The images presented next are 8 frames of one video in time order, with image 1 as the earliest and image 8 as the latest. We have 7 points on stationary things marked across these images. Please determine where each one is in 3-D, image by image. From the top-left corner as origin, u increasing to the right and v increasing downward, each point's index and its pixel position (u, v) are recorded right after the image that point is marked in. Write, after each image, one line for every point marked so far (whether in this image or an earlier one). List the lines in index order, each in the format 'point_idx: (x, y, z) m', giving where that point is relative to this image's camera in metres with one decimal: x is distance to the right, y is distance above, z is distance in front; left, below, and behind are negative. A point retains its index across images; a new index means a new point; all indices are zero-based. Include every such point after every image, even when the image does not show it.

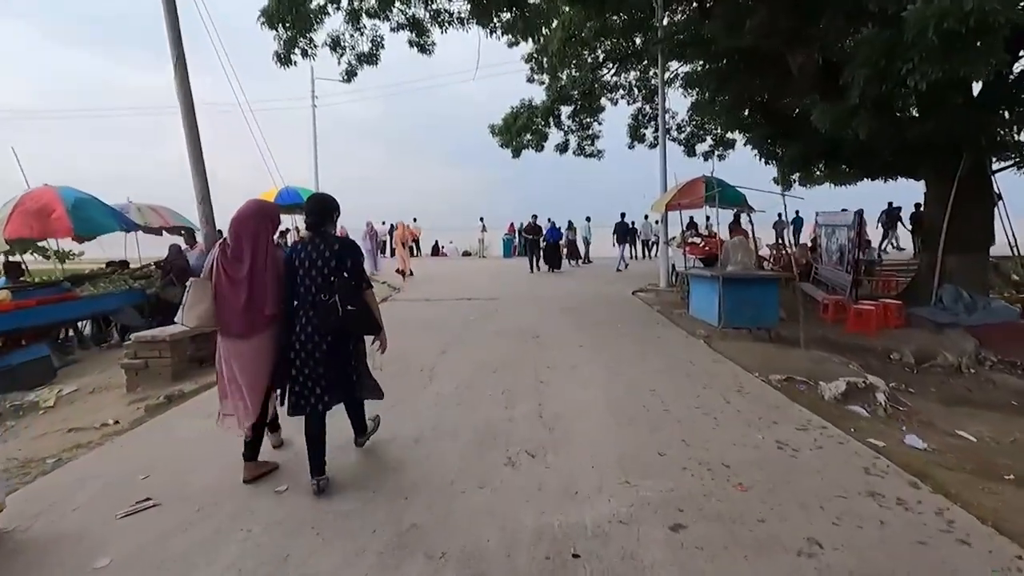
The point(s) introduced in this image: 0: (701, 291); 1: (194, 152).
0: (+3.6, -0.1, +10.1) m
1: (-6.1, +2.6, +10.2) m
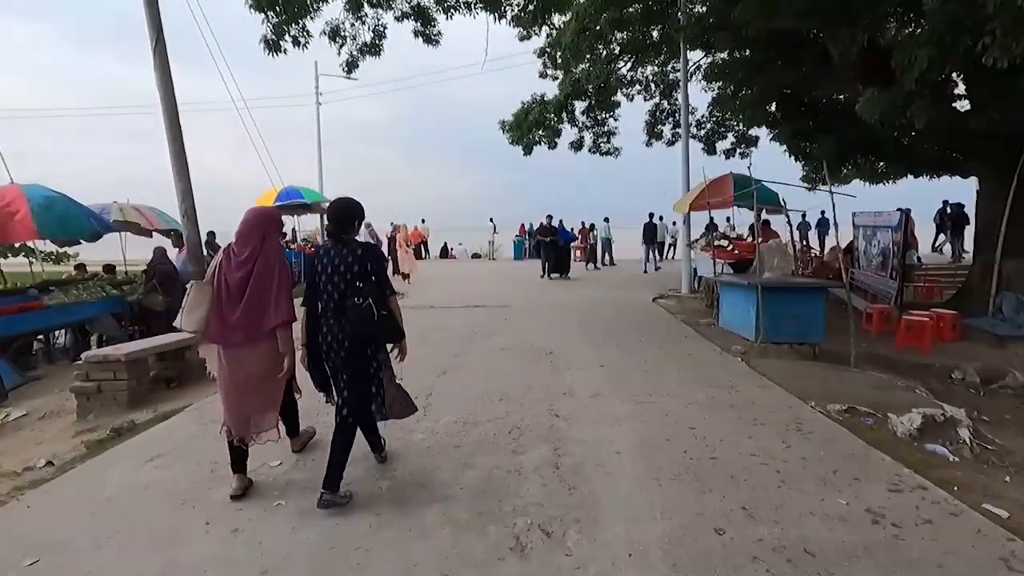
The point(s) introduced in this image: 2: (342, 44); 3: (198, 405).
0: (+3.8, -0.2, +9.0) m
1: (-5.9, +2.5, +9.4) m
2: (-4.3, +6.2, +13.6) m
3: (-3.3, -1.2, +5.6) m
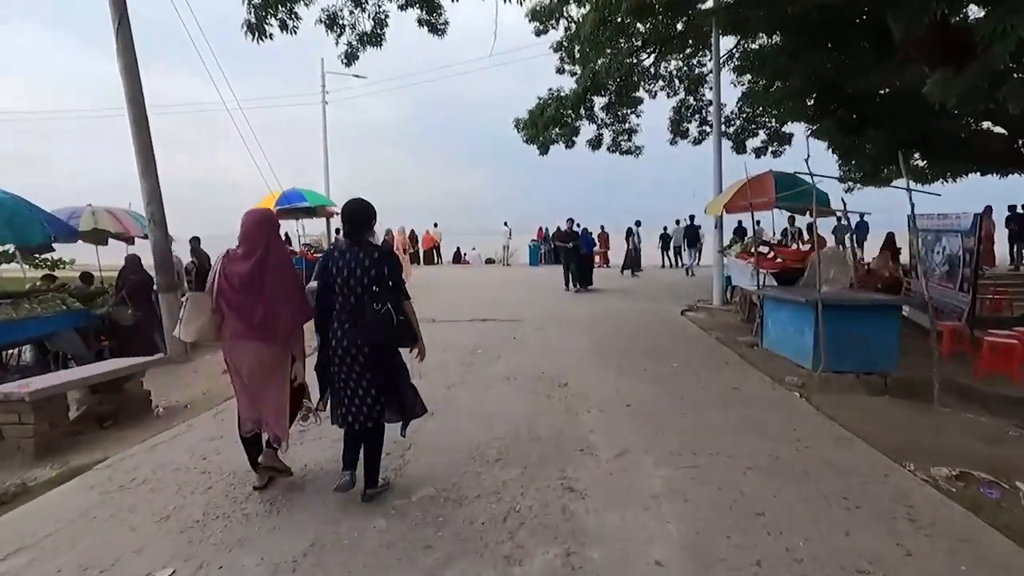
0: (+3.9, -0.5, +7.6) m
1: (-5.8, +2.2, +8.3) m
2: (-4.0, +6.0, +12.5) m
3: (-3.3, -1.4, +4.4) m
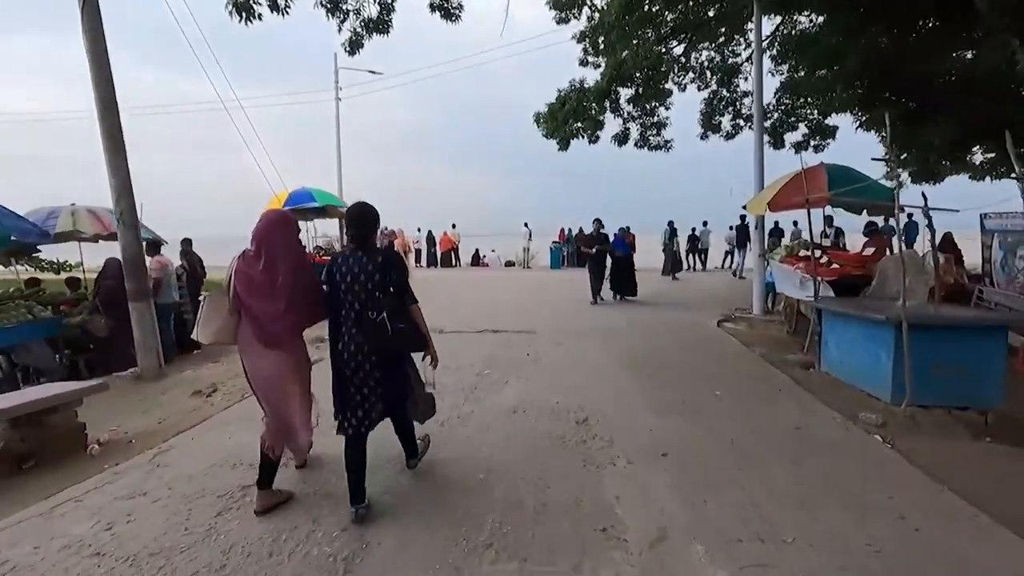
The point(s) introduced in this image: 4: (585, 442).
0: (+4.0, -0.6, +6.3) m
1: (-5.6, +2.1, +7.4) m
2: (-3.6, +5.8, +11.5) m
3: (-3.3, -1.5, +3.4) m
4: (+0.6, -1.3, +4.6) m
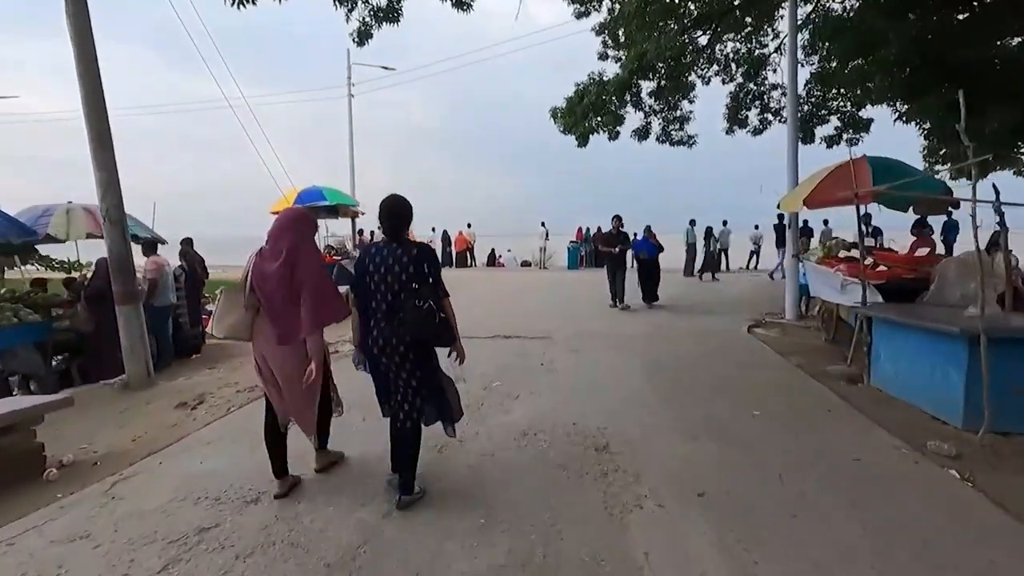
0: (+4.2, -0.7, +5.6) m
1: (-5.4, +2.1, +7.0) m
2: (-3.3, +5.8, +11.0) m
3: (-3.2, -1.6, +2.9) m
4: (+0.7, -1.4, +3.9) m
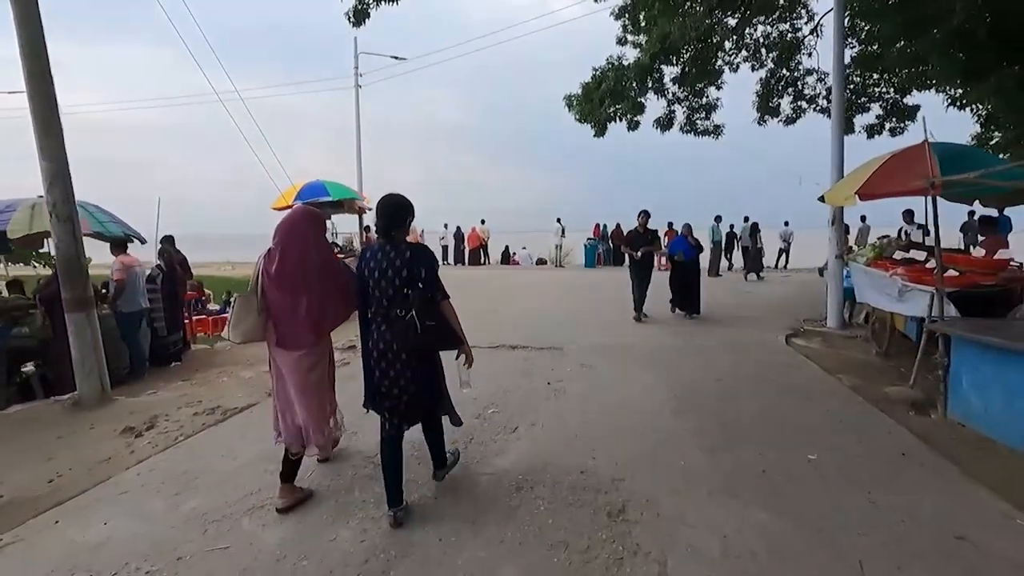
0: (+4.1, -0.8, +4.4) m
1: (-5.4, +2.0, +6.1) m
2: (-3.1, +5.7, +10.1) m
3: (-3.4, -1.7, +2.0) m
4: (+0.6, -1.5, +2.9) m
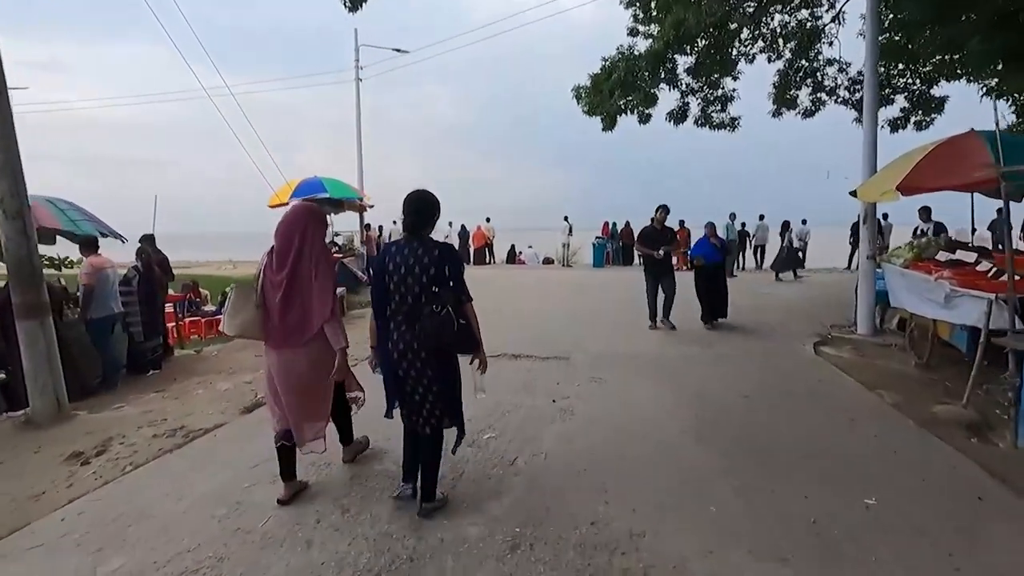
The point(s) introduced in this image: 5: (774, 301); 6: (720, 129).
0: (+4.1, -0.9, +3.7) m
1: (-5.4, +2.0, +5.5) m
2: (-3.1, +5.7, +9.4) m
3: (-3.4, -1.7, +1.4) m
4: (+0.5, -1.5, +2.2) m
5: (+5.8, -0.3, +11.9) m
6: (+5.7, +4.4, +14.6) m
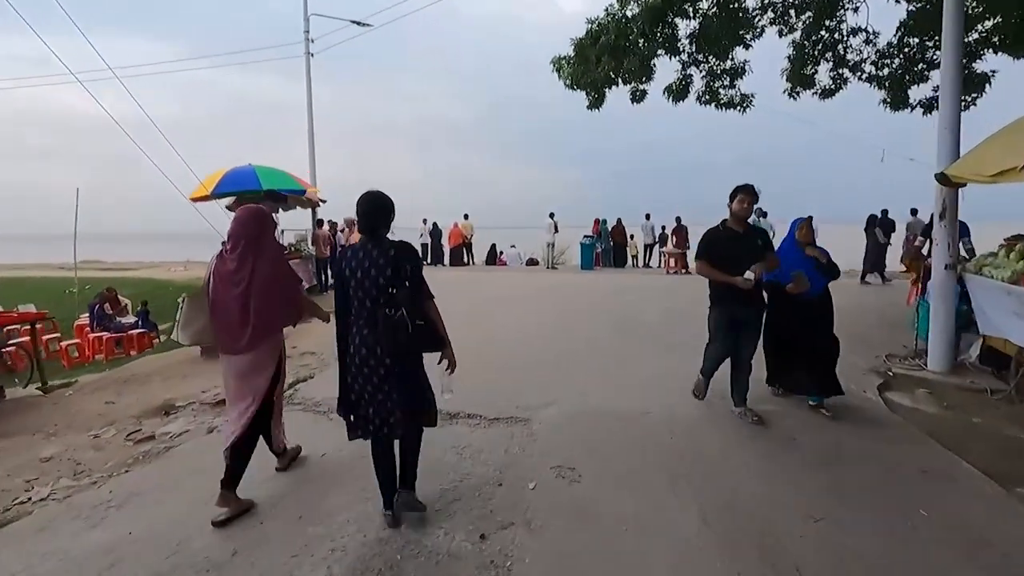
0: (+3.5, -1.1, +1.3) m
1: (-6.0, +1.7, +3.0) m
2: (-3.7, +5.4, +6.9) m
3: (-4.0, -2.0, -1.1) m
4: (0.0, -1.8, -0.3) m
5: (+5.1, -0.5, +9.6) m
6: (+4.9, +4.2, +12.2) m
